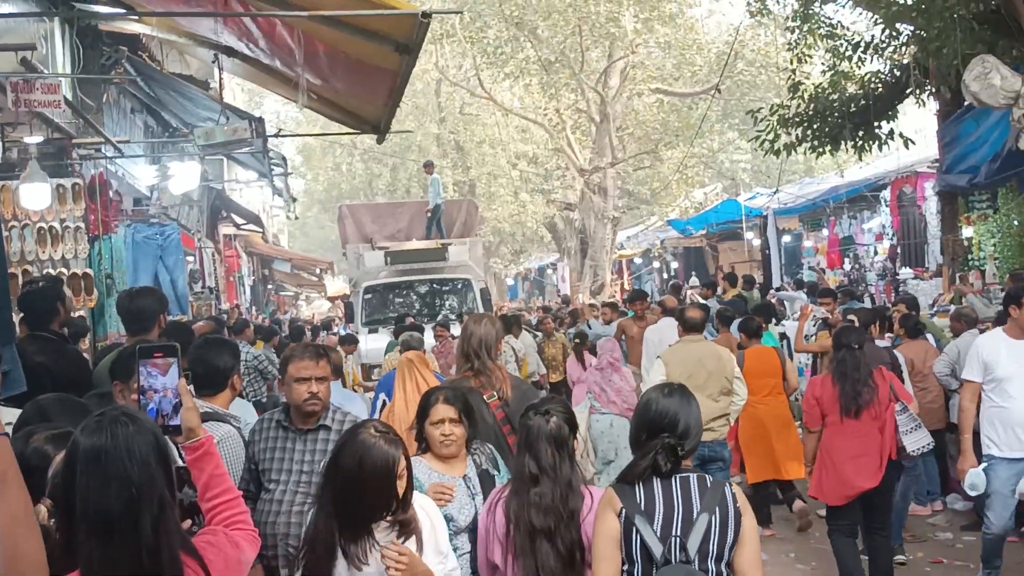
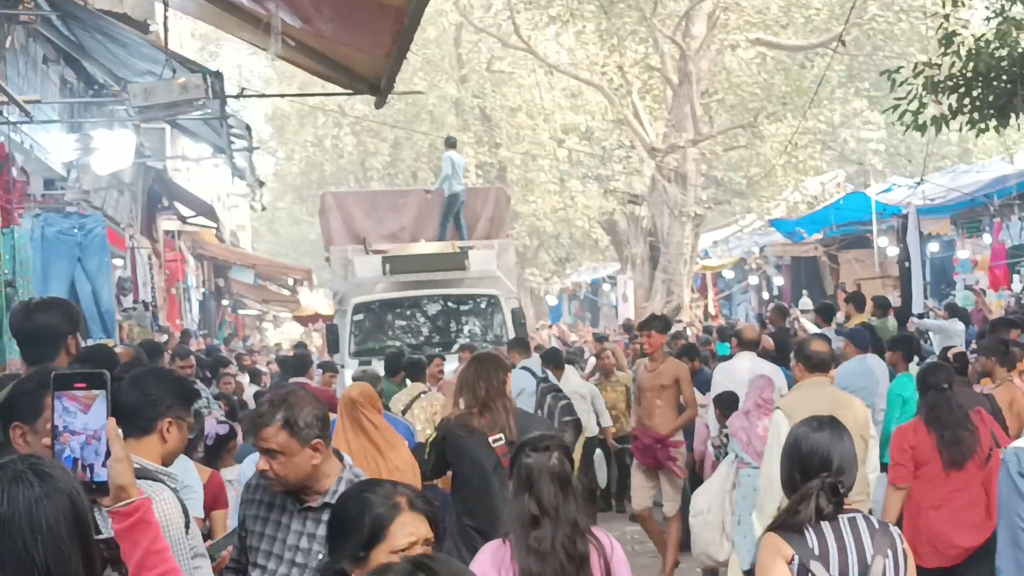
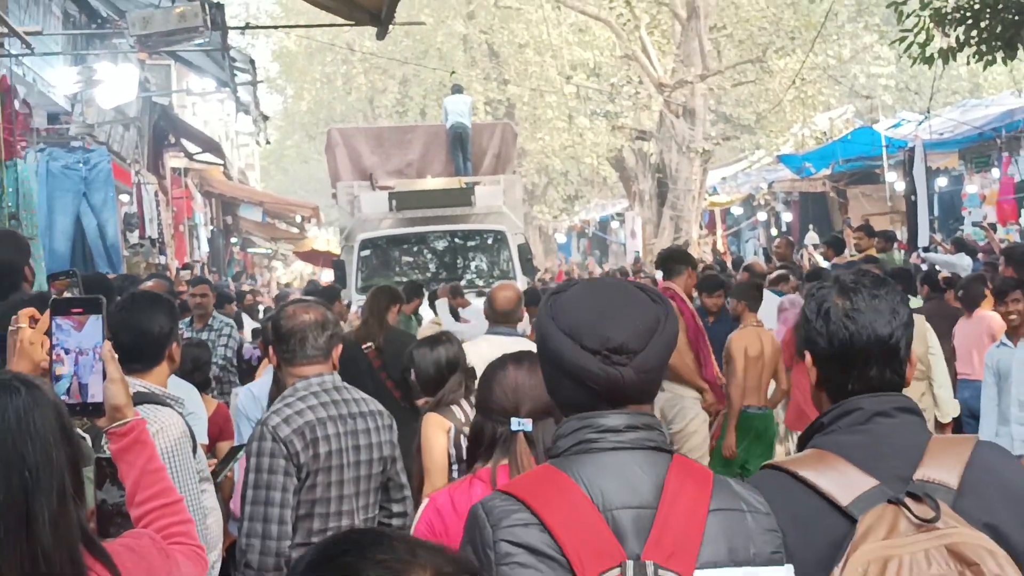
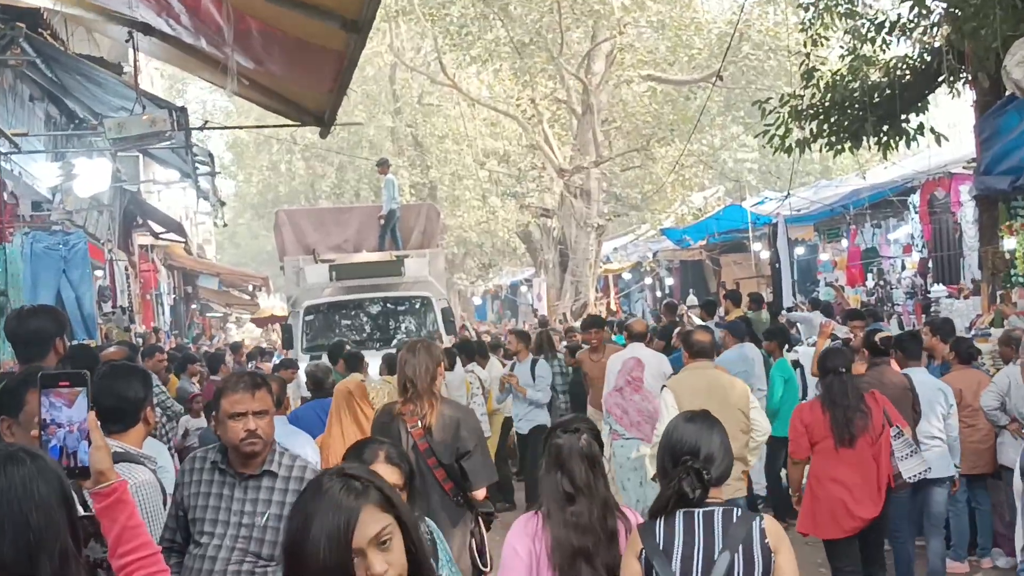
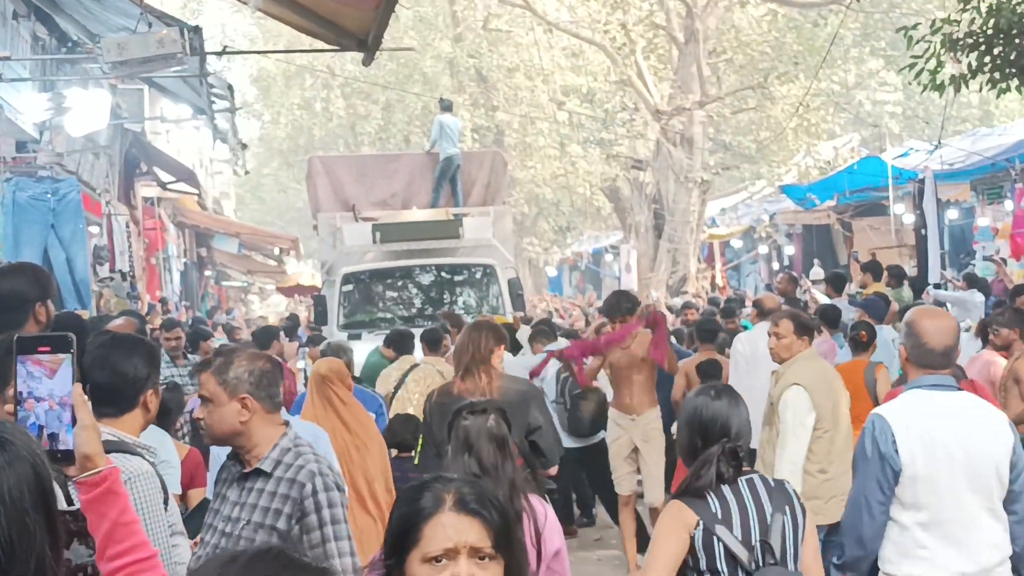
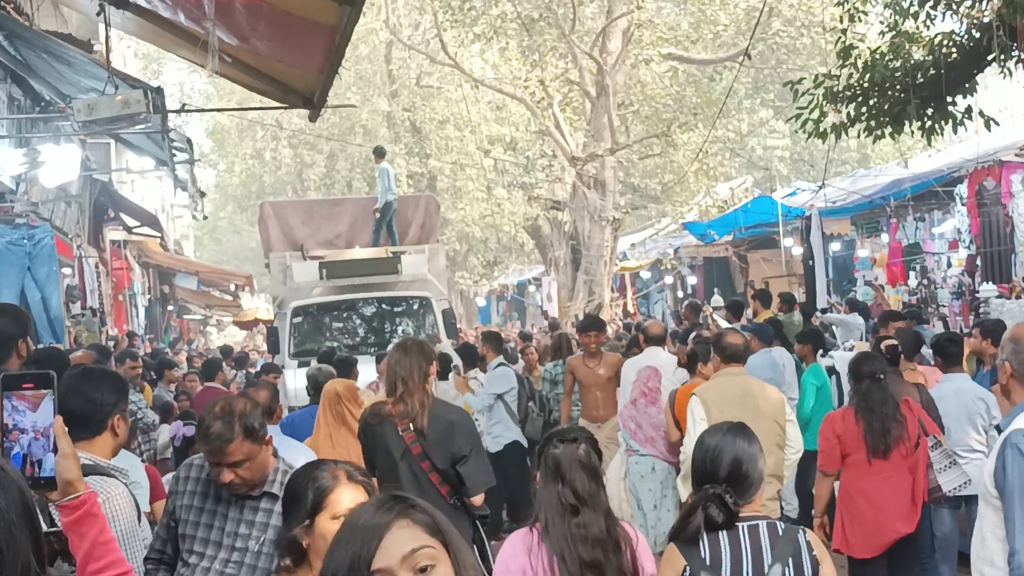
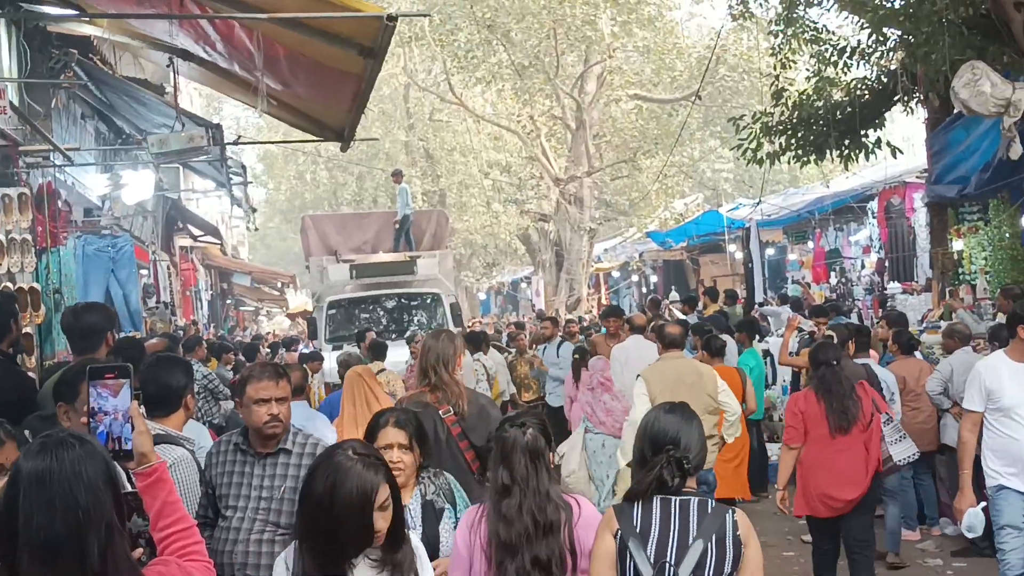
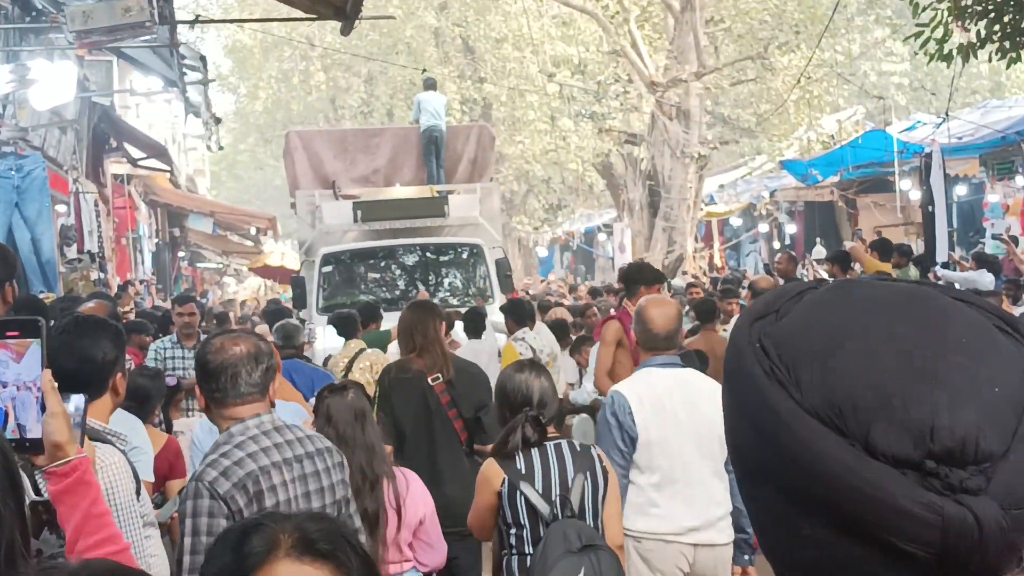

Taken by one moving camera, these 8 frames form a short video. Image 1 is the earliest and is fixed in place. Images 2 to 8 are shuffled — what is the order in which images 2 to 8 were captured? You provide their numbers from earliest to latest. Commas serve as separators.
7, 4, 6, 2, 5, 8, 3
